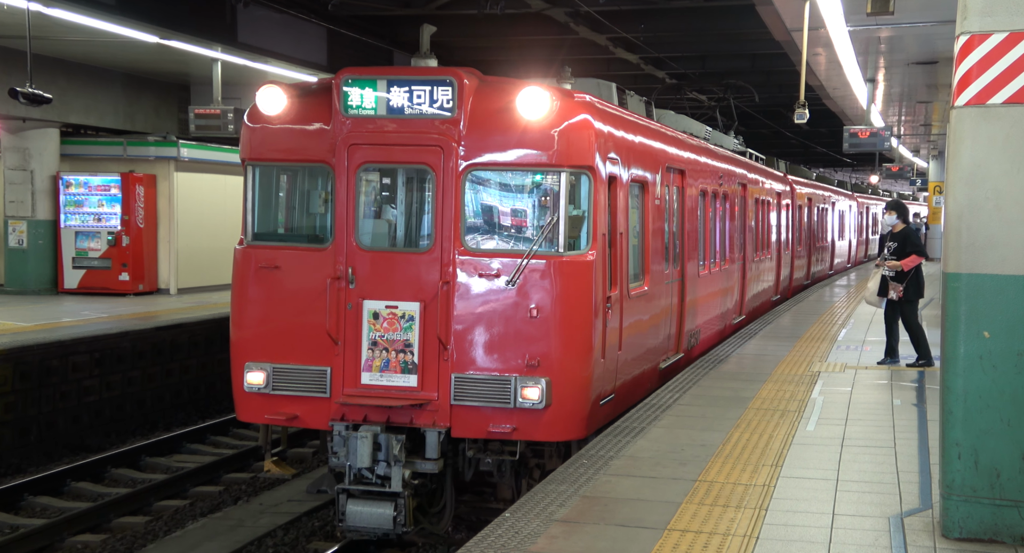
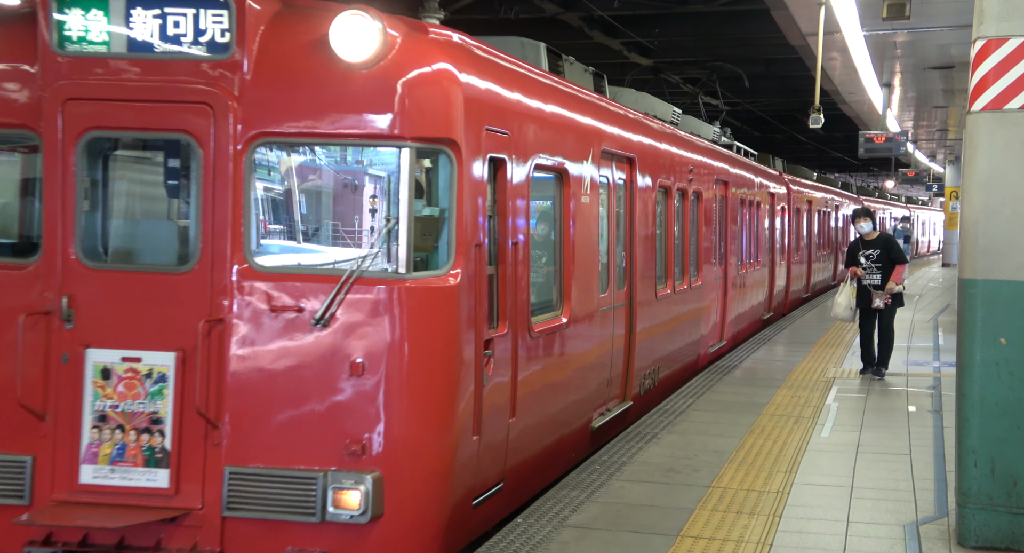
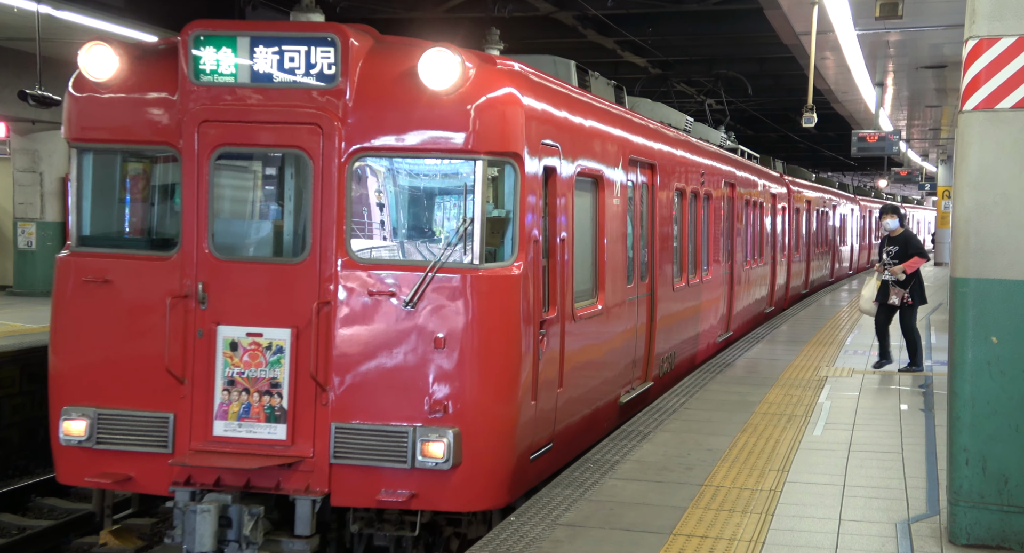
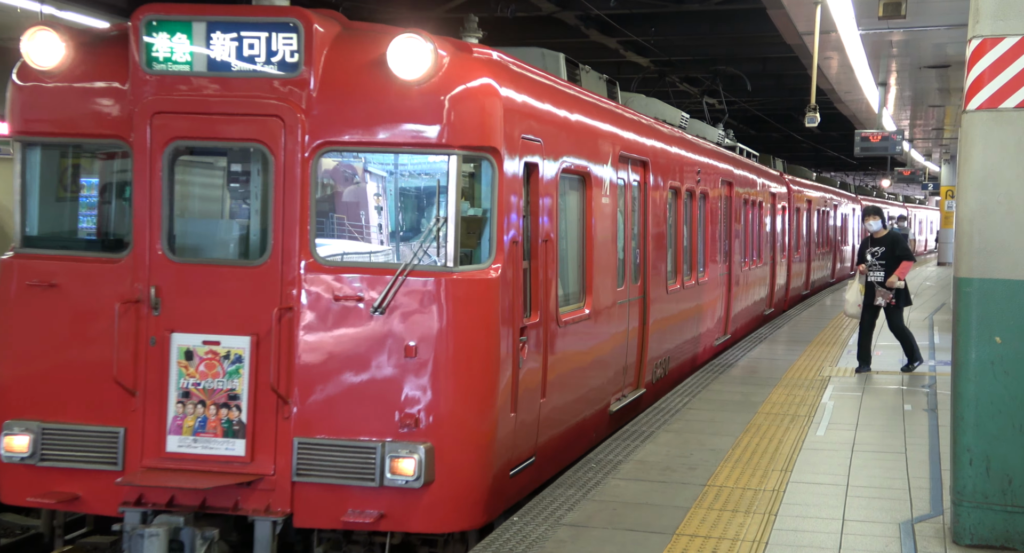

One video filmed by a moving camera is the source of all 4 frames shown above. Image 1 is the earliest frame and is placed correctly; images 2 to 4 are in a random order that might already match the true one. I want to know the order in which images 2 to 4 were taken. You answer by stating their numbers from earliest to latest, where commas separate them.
3, 4, 2
